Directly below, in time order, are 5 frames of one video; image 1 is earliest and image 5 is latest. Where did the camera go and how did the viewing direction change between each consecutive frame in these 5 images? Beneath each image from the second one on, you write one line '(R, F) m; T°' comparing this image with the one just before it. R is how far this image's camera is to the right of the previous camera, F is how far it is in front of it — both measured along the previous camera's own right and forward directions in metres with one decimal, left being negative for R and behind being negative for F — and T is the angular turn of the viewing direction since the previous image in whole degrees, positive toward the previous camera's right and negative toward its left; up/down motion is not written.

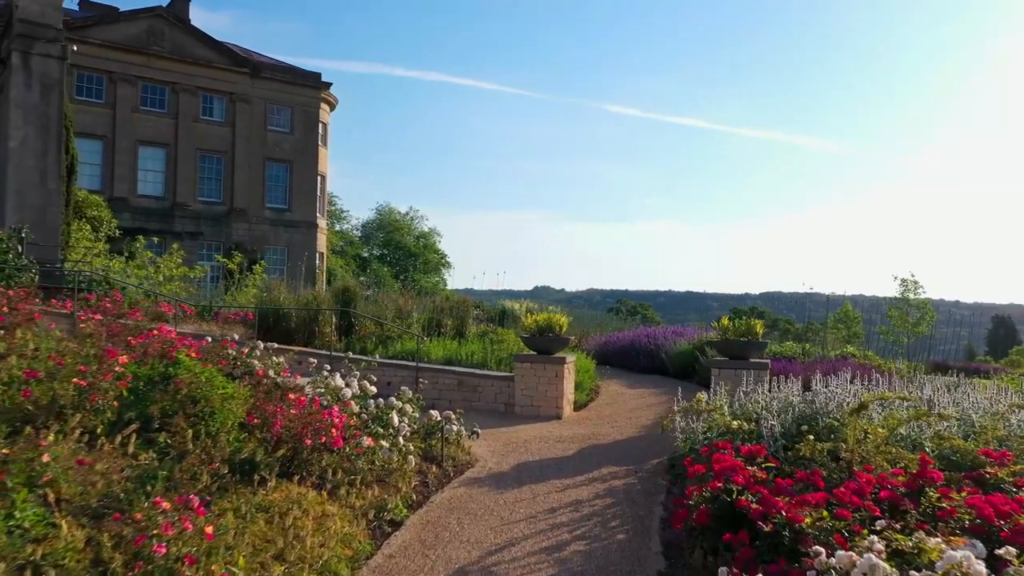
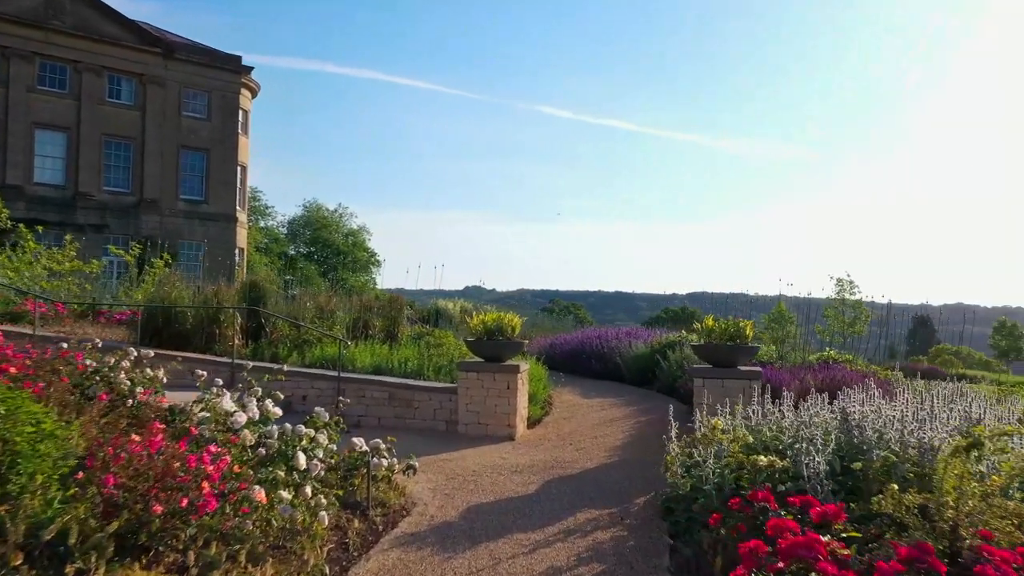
(-0.1, +1.5) m; +5°
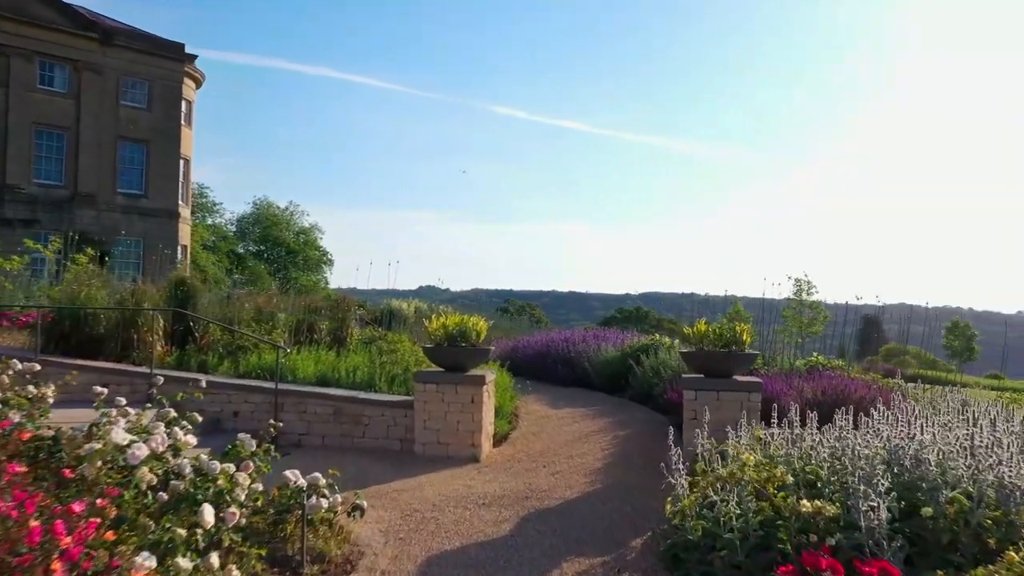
(-0.1, +1.0) m; +3°
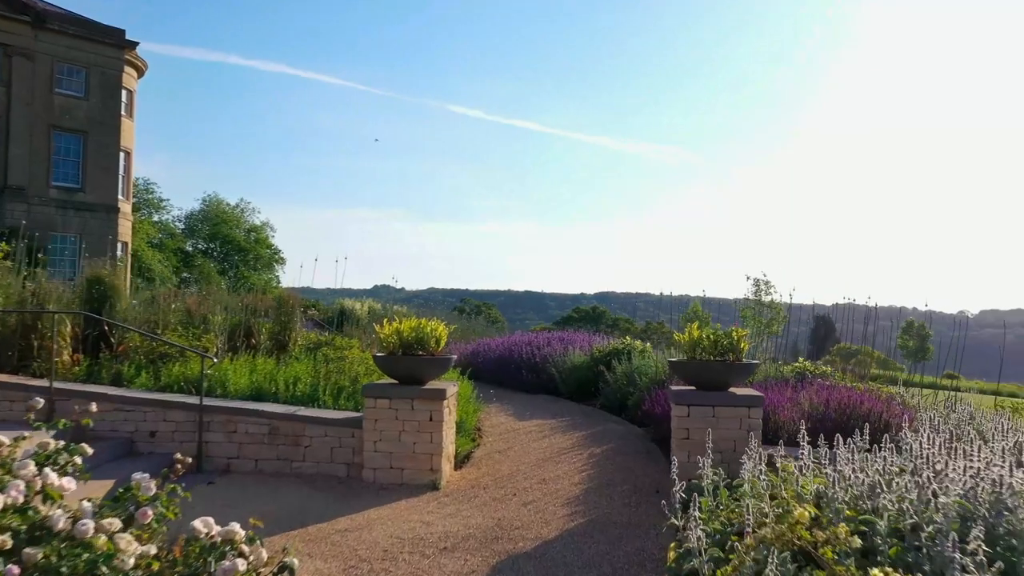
(-0.1, +0.9) m; +3°
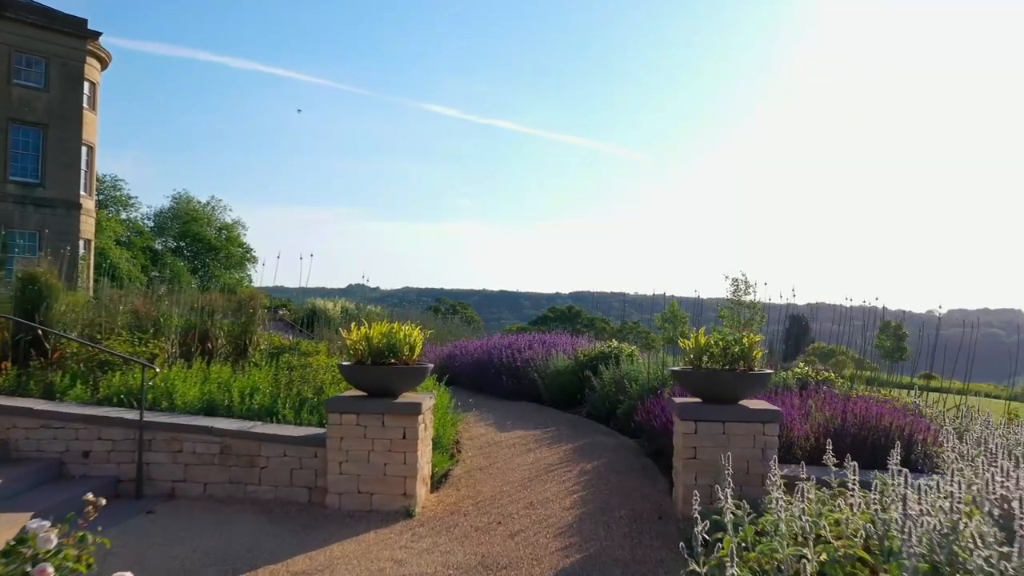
(-0.1, +0.7) m; +2°
